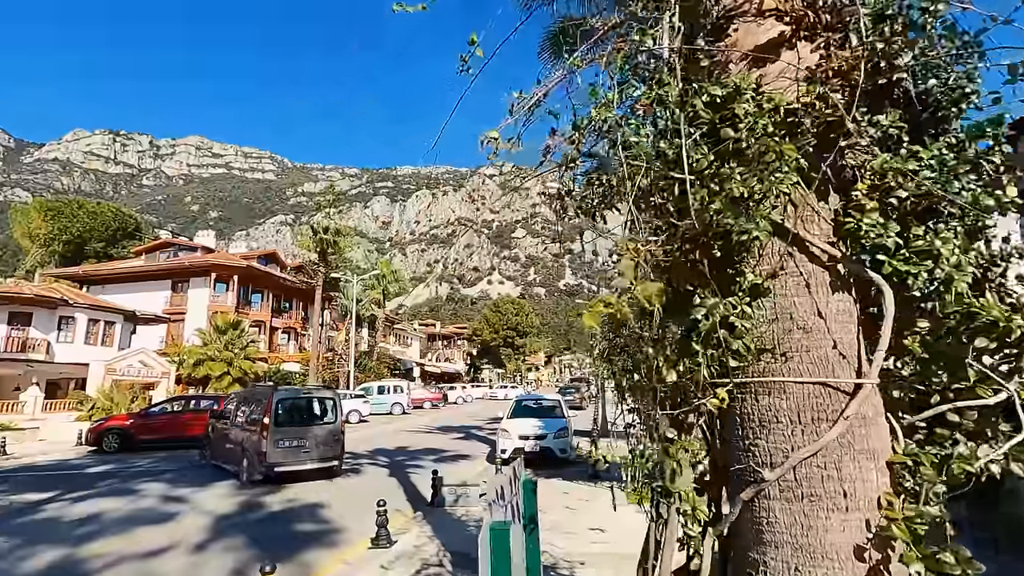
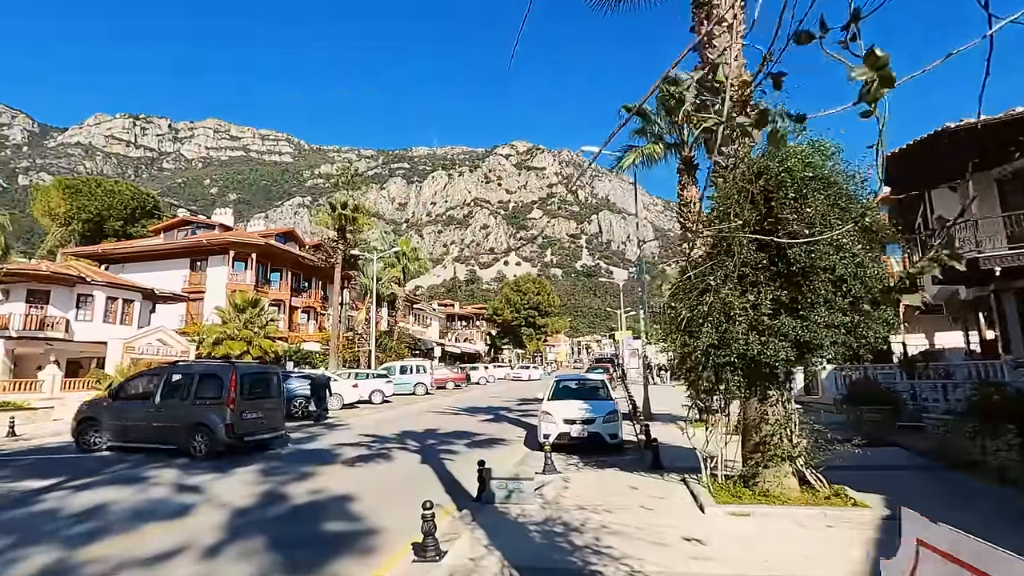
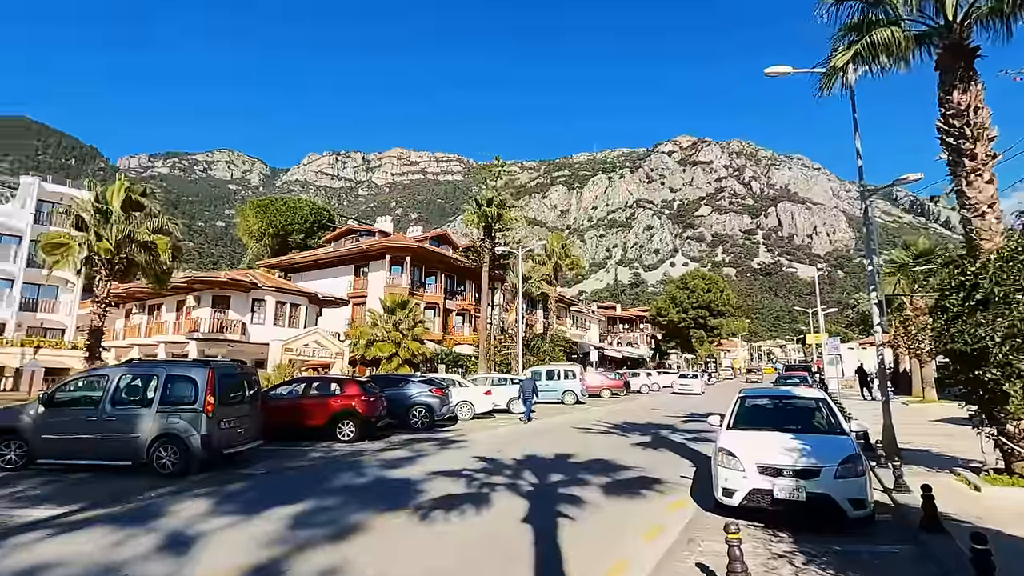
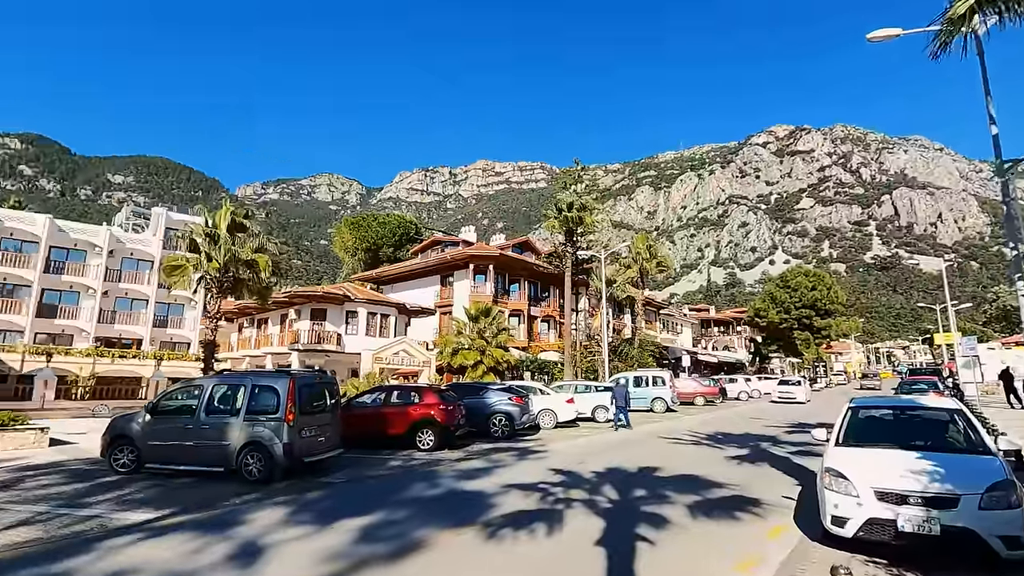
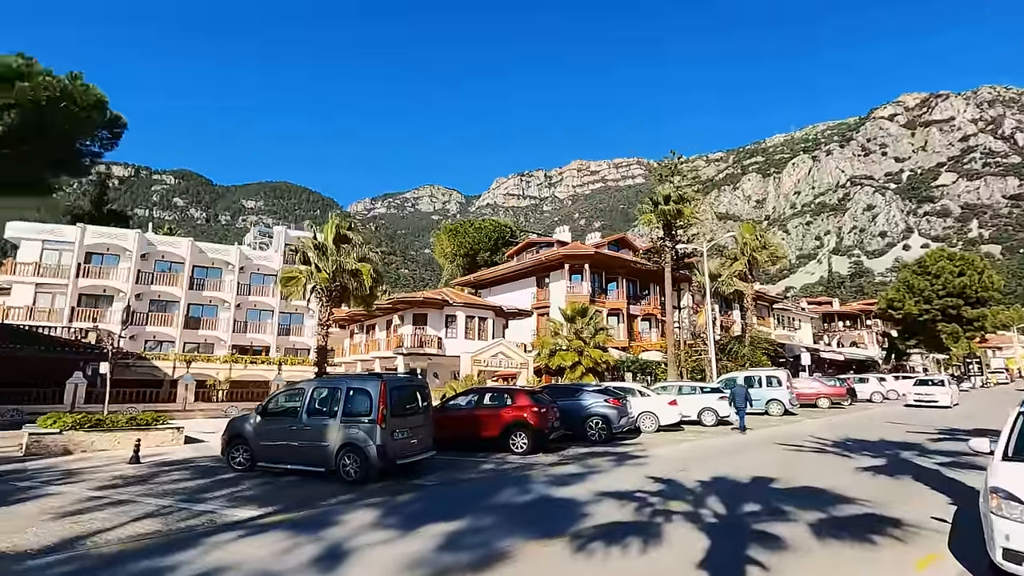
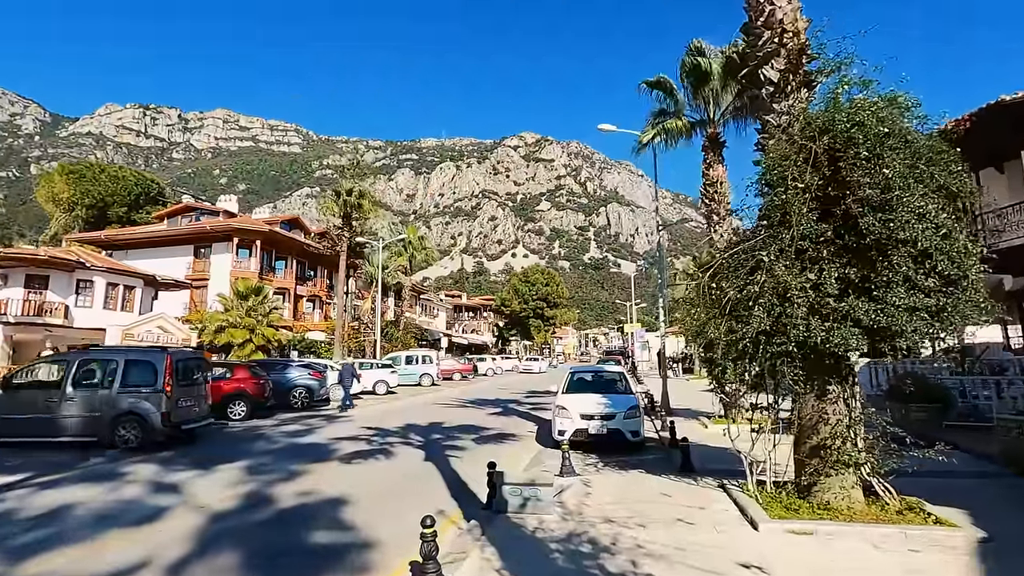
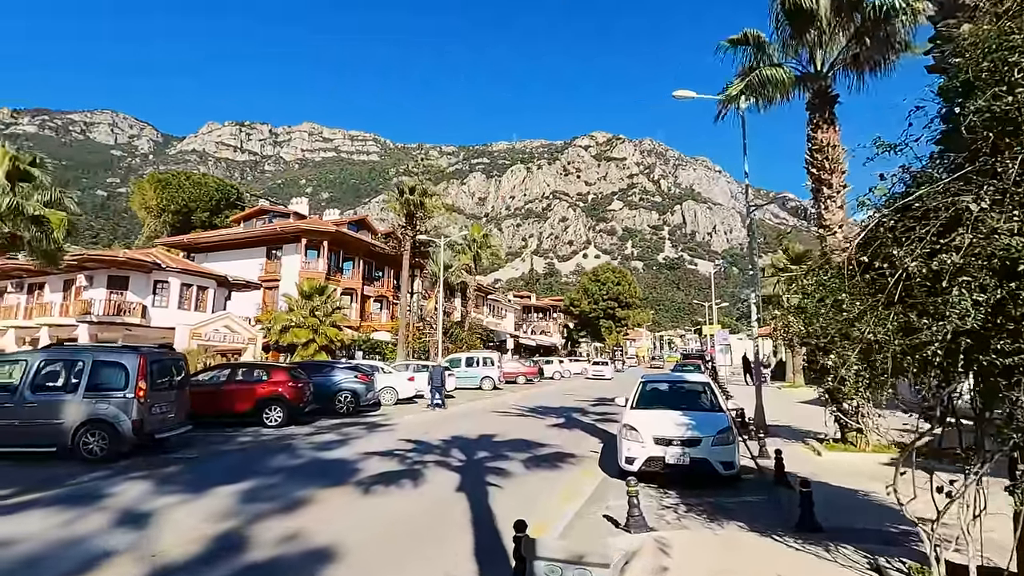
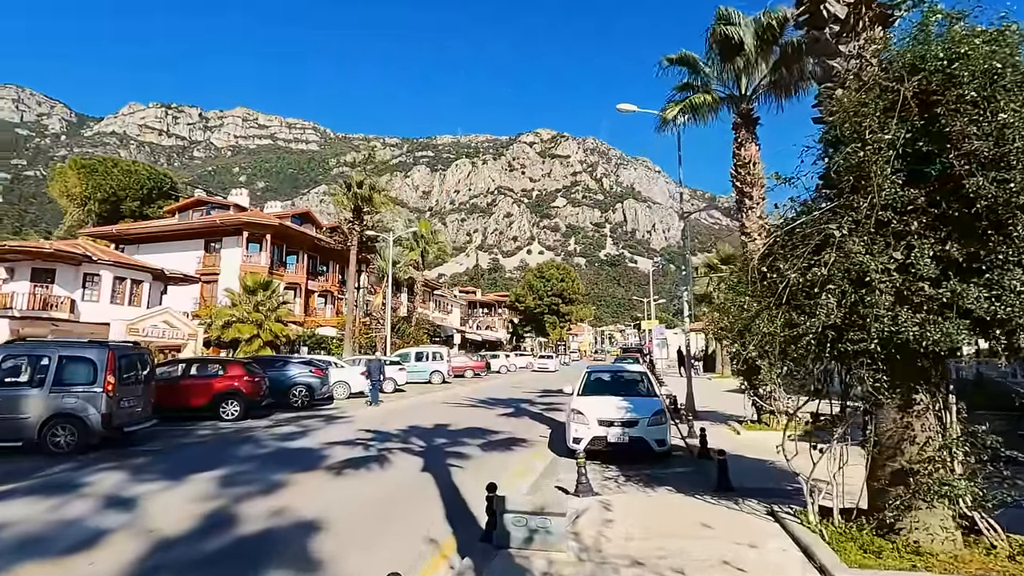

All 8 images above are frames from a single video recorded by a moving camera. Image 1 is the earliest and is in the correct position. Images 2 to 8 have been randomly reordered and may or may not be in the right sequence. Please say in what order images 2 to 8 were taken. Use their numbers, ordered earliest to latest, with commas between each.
2, 6, 8, 7, 3, 4, 5
